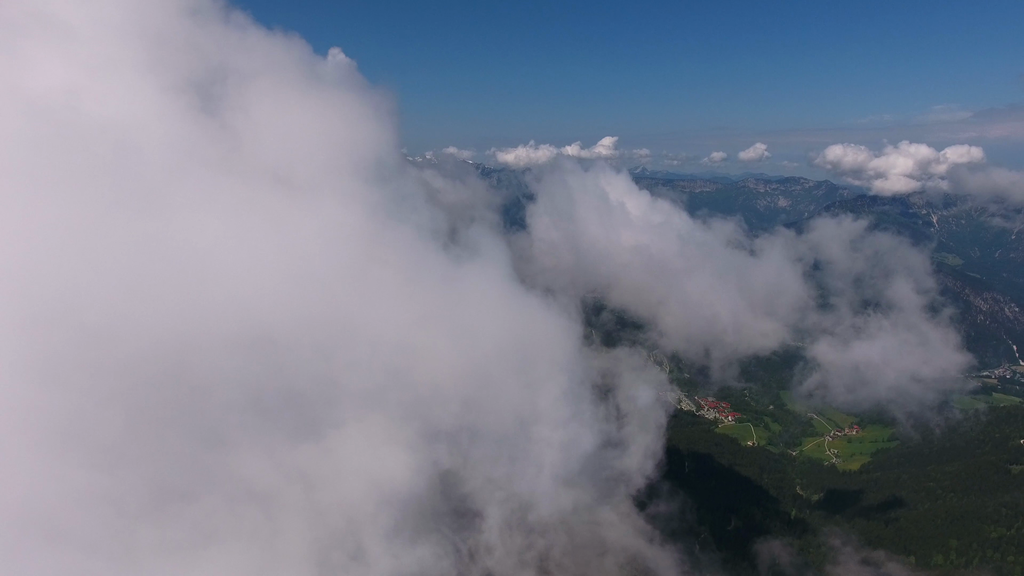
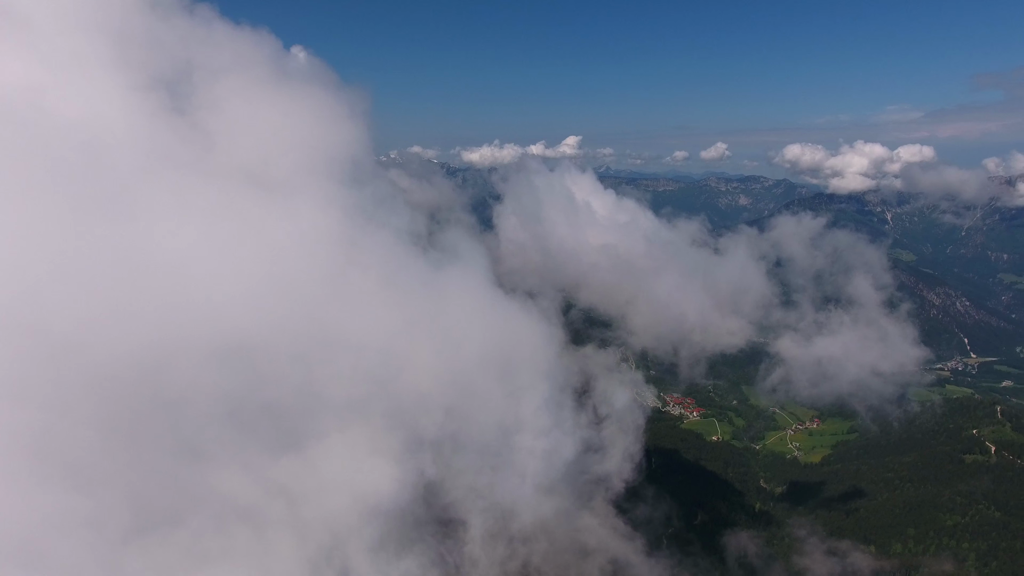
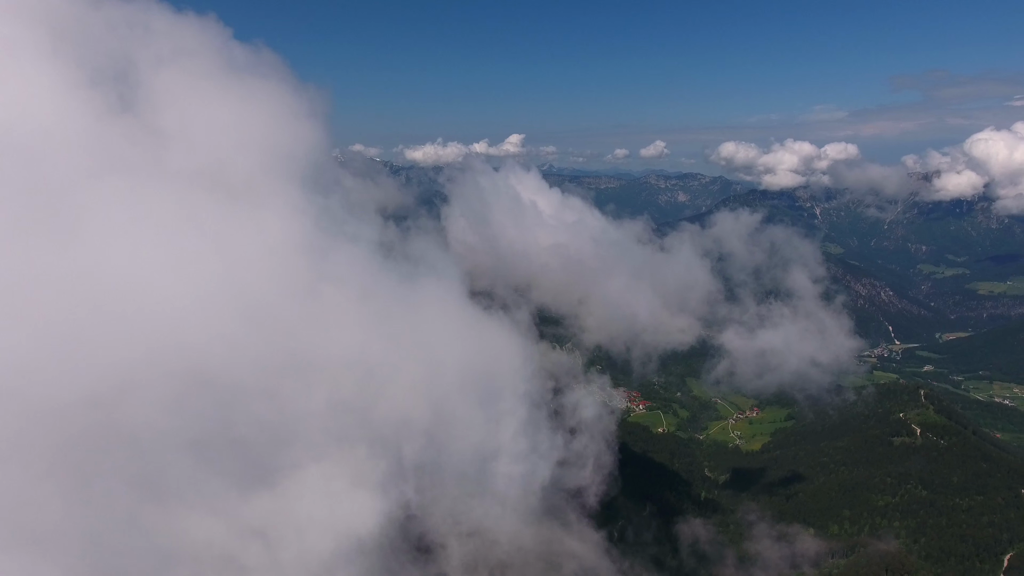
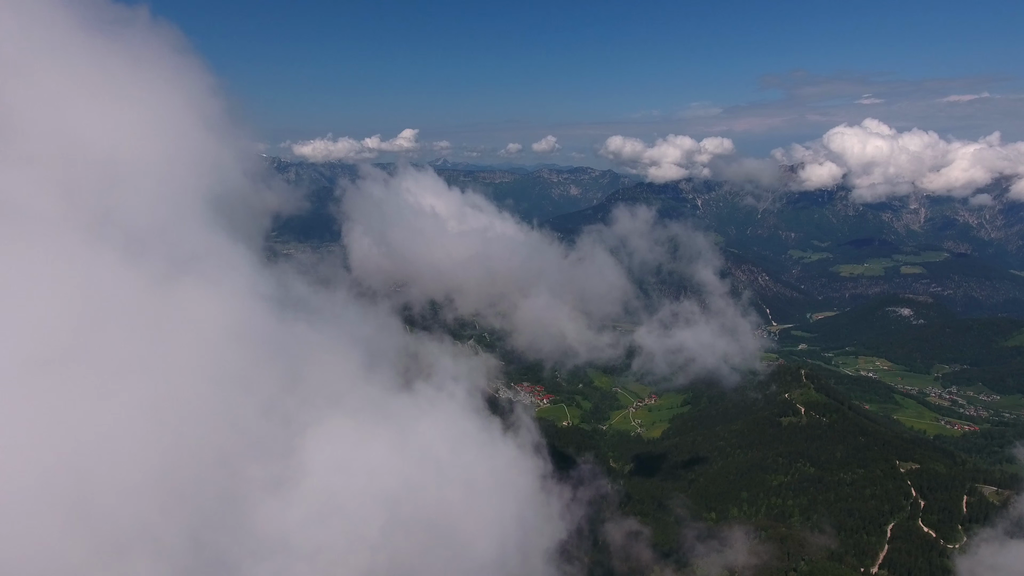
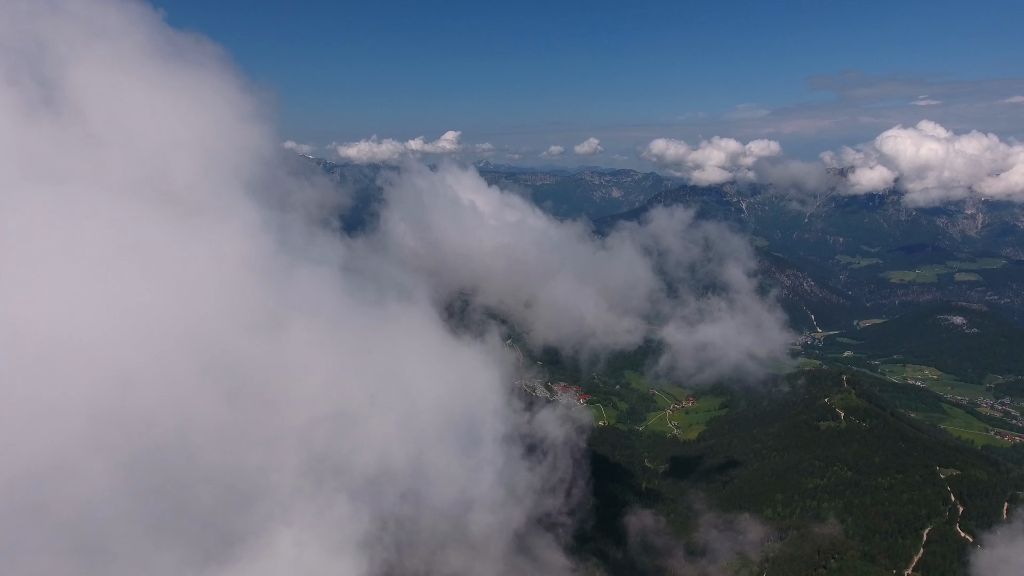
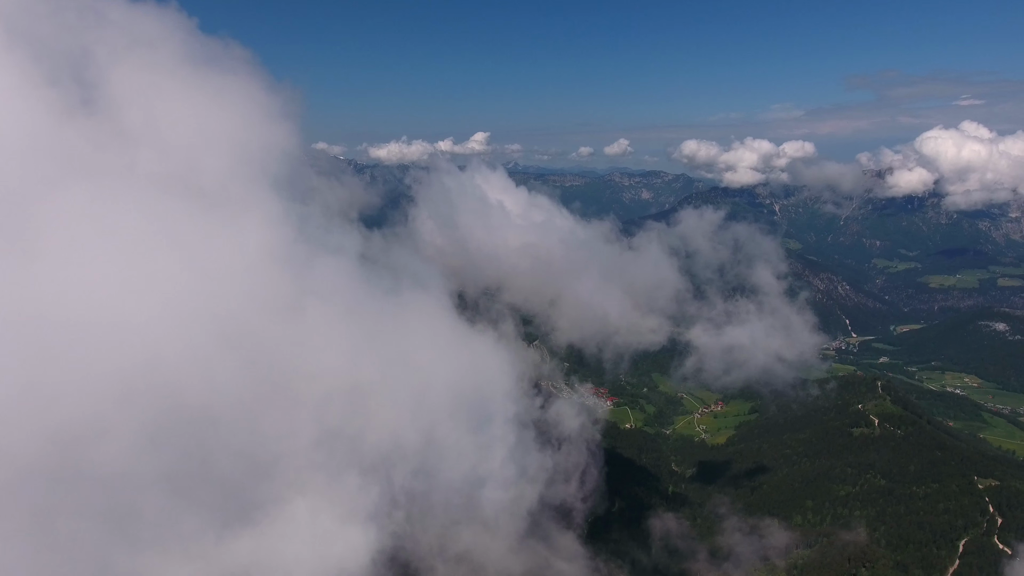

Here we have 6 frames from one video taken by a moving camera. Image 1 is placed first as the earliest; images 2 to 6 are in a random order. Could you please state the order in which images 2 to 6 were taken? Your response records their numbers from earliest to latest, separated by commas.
2, 3, 6, 5, 4
